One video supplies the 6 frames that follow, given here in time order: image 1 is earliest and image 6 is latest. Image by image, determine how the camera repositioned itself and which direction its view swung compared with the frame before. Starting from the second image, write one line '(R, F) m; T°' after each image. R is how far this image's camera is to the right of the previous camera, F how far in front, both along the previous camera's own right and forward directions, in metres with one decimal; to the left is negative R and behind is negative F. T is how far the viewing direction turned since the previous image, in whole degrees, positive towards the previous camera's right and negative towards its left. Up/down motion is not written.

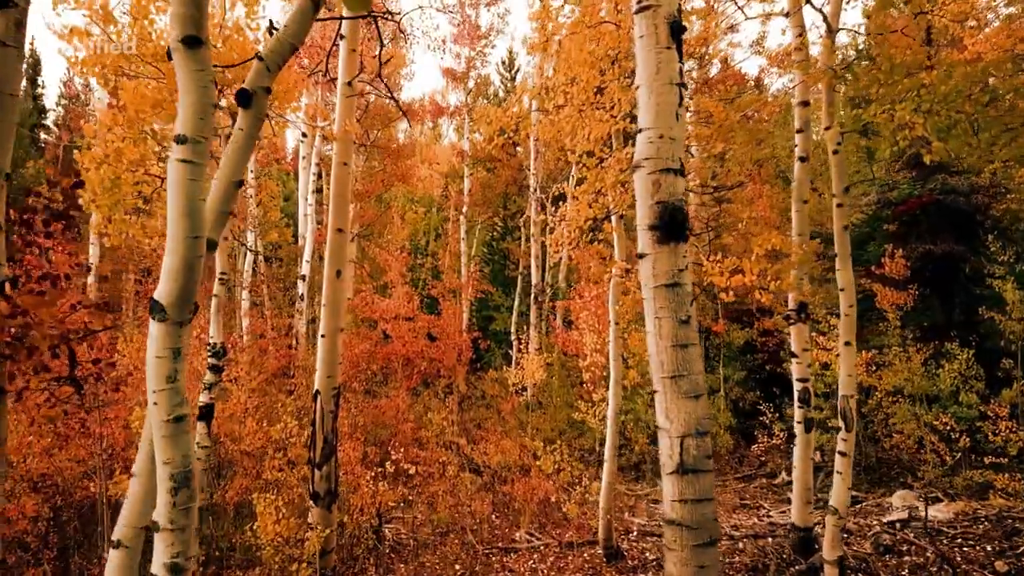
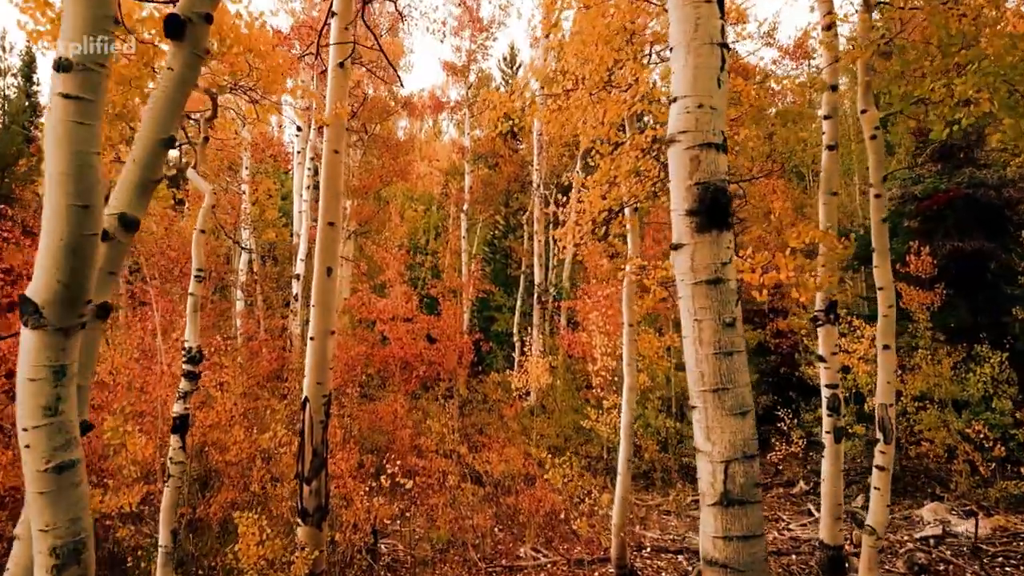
(-0.1, +0.7) m; 0°
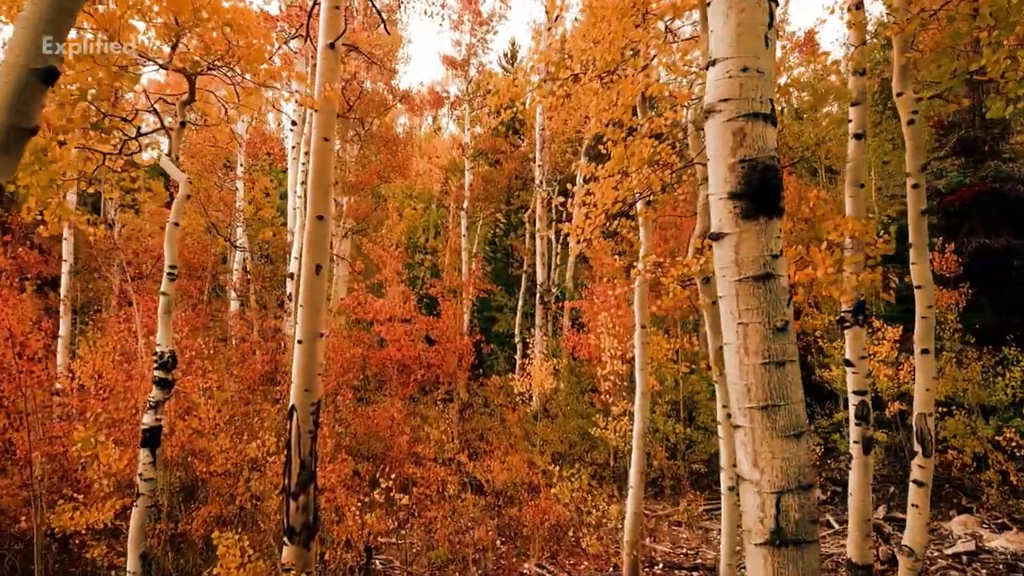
(0.0, +0.6) m; 0°
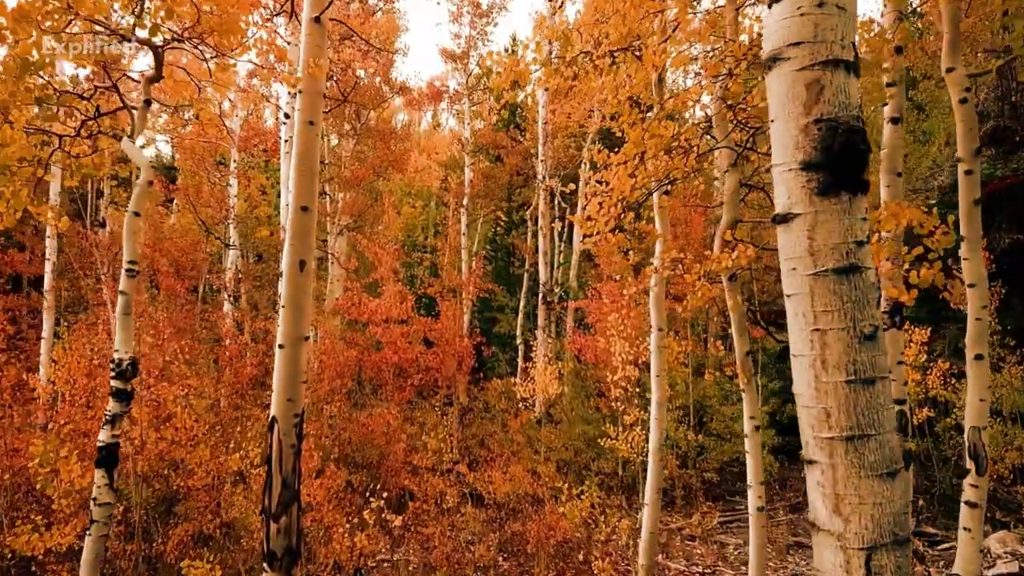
(0.0, +0.7) m; 0°
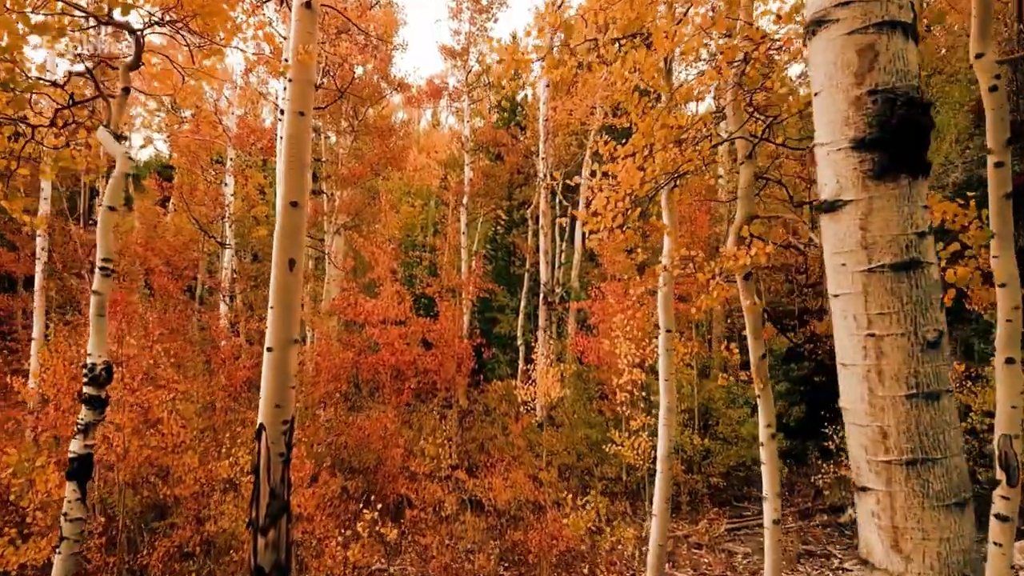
(0.0, +0.3) m; 0°
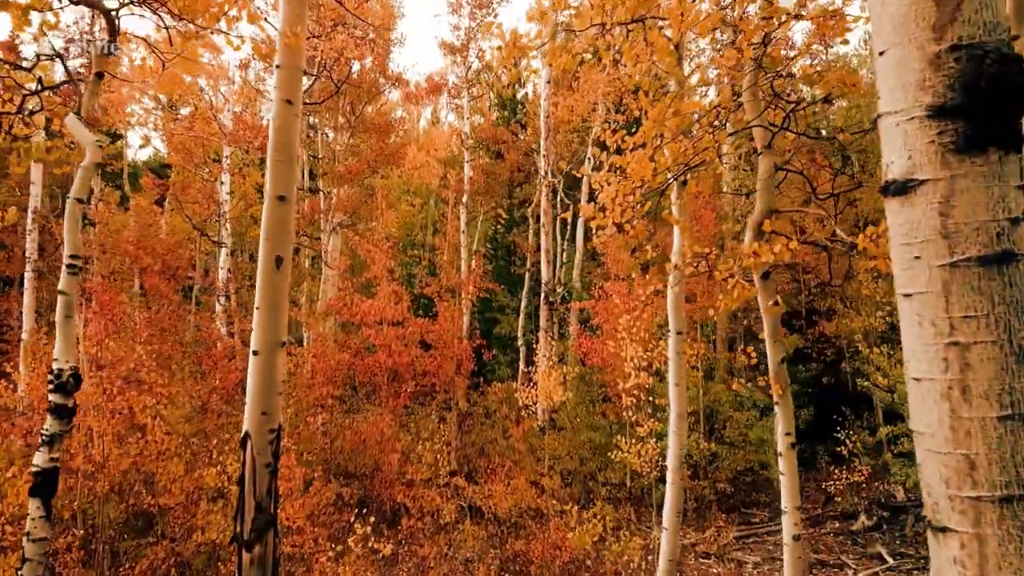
(0.0, +0.4) m; 0°
